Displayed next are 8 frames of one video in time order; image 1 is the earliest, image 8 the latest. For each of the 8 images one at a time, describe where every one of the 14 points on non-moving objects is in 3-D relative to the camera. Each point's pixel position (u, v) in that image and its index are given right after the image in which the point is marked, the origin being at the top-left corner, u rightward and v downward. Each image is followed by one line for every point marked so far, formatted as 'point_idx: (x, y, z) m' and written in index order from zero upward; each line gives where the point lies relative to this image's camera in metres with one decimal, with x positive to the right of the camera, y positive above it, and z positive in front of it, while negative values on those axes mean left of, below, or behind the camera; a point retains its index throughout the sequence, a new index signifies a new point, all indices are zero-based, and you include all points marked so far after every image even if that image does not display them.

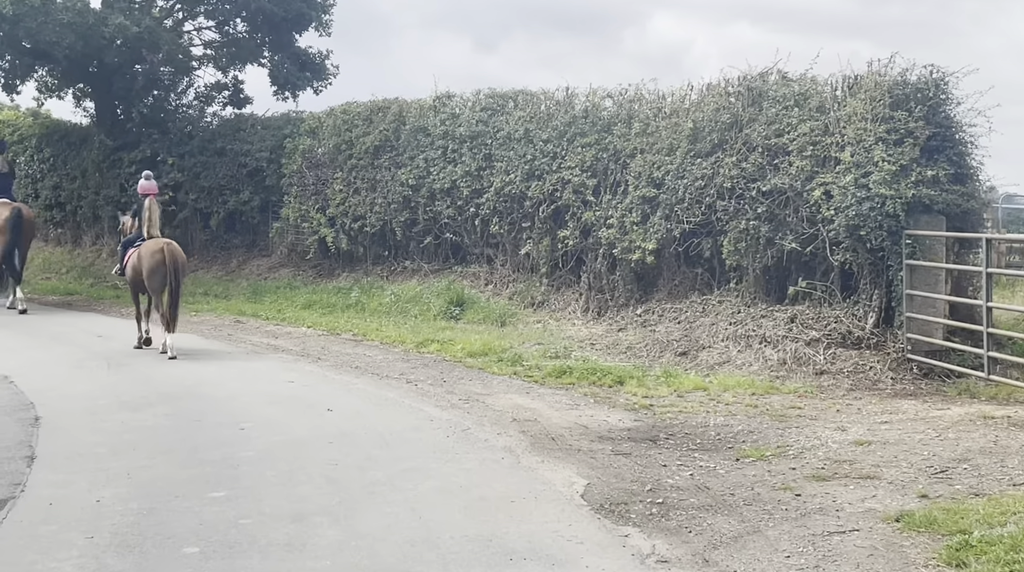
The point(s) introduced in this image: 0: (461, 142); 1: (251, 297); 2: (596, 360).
0: (-1.0, +2.7, +17.4) m
1: (-4.9, -0.2, +17.1) m
2: (+1.2, -1.1, +13.7) m
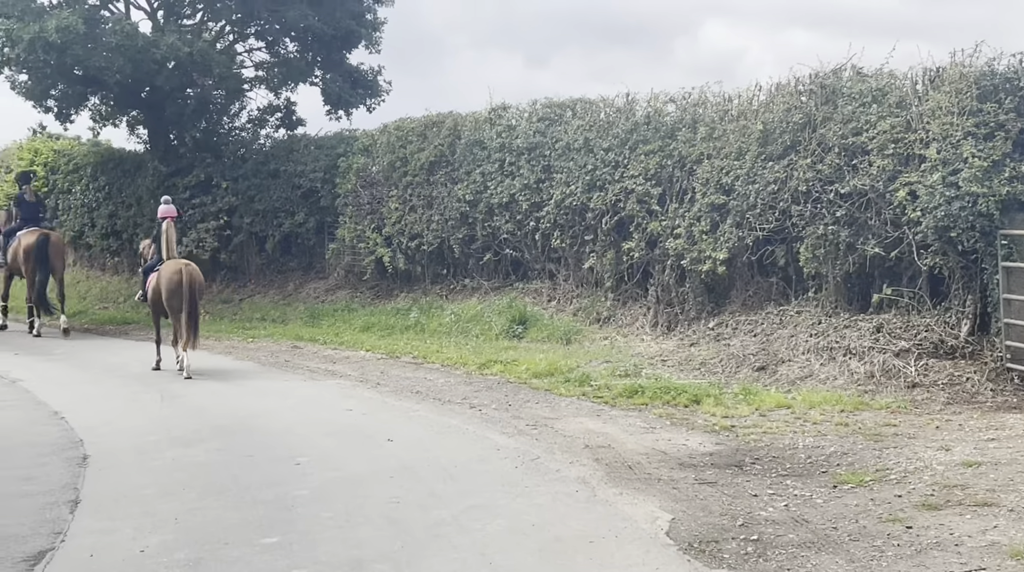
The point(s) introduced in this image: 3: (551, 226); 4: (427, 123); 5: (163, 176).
0: (+0.1, +2.4, +16.7) m
1: (-3.7, -0.7, +16.7) m
2: (+2.2, -1.3, +12.9) m
3: (+0.7, +1.1, +16.4) m
4: (-1.6, +3.2, +17.9) m
5: (-7.5, +2.4, +19.6) m
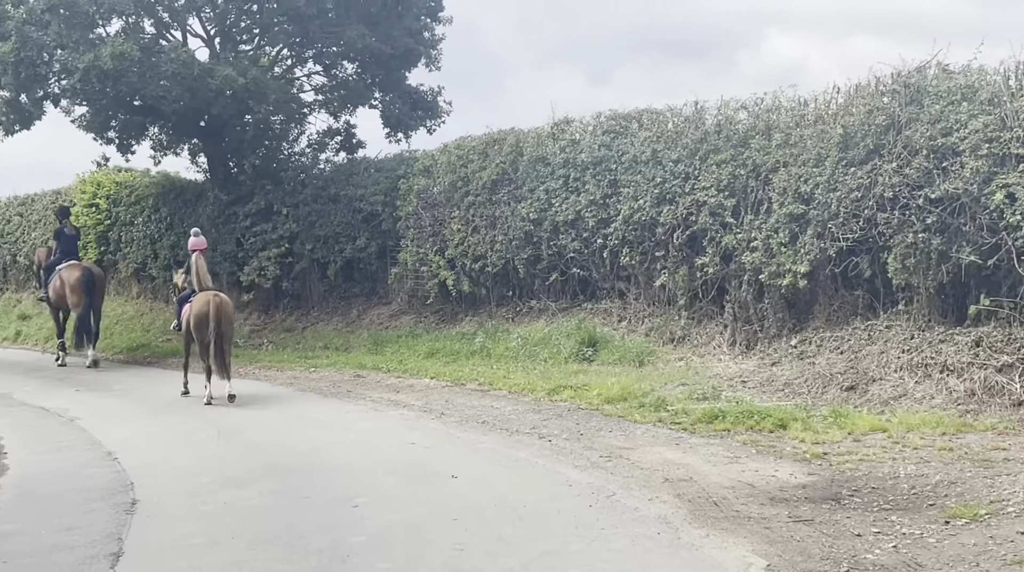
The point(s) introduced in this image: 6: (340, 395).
0: (+1.3, +2.1, +16.1) m
1: (-2.5, -1.1, +16.3) m
2: (+3.1, -1.5, +12.1) m
3: (+1.8, +0.7, +15.7) m
4: (-0.4, +2.8, +17.4) m
5: (-6.2, +1.7, +19.5) m
6: (-2.4, -1.5, +12.7) m
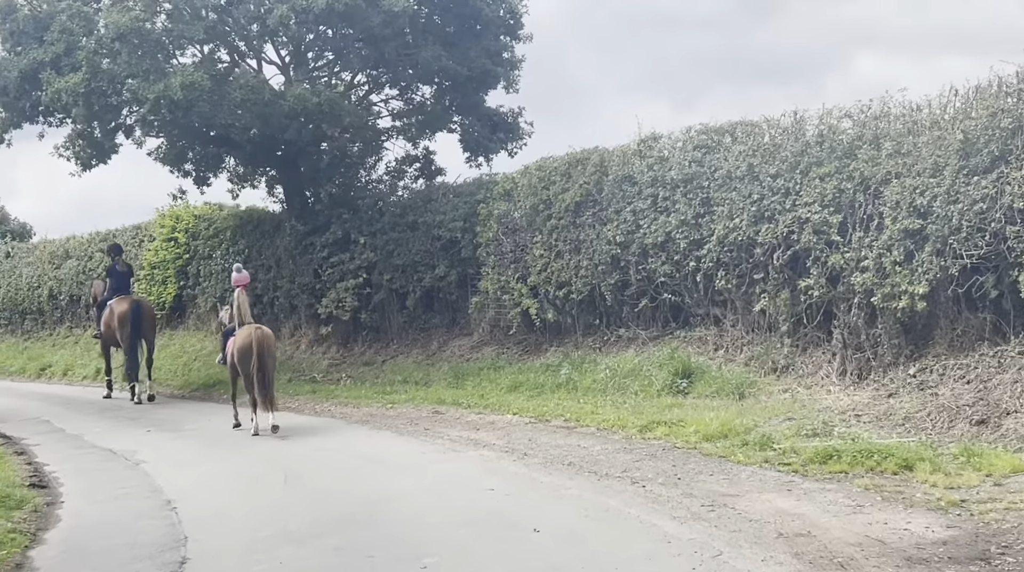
0: (+2.6, +1.6, +15.1) m
1: (-1.0, -1.6, +15.5) m
2: (+4.2, -1.8, +10.8) m
3: (+3.2, +0.3, +14.6) m
4: (+1.1, +2.3, +16.5) m
5: (-4.4, +1.1, +19.2) m
6: (-1.2, -1.9, +11.9) m
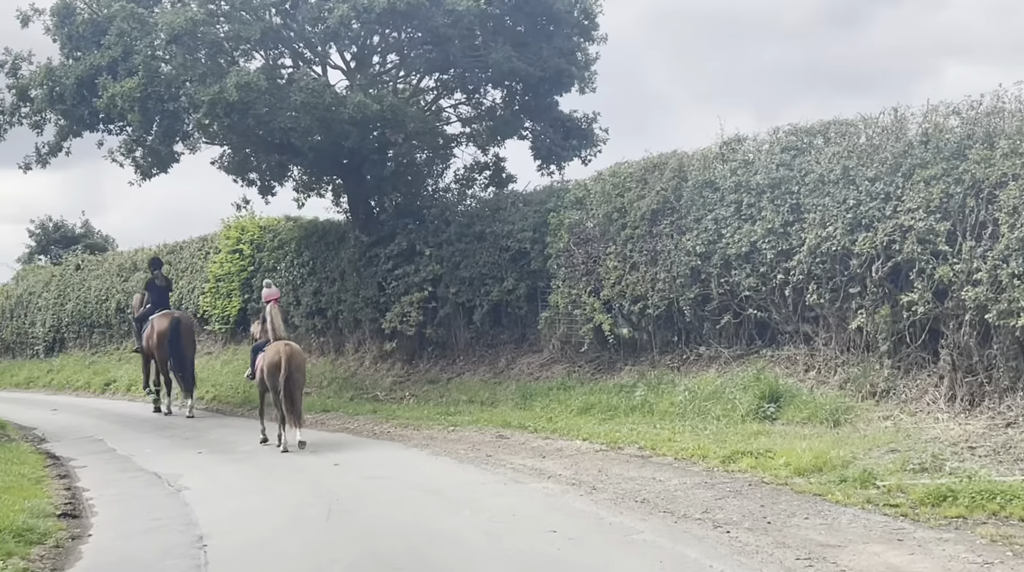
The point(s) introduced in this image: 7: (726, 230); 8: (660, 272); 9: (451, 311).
0: (+3.7, +1.4, +13.9) m
1: (+0.1, -1.8, +14.6) m
2: (+4.9, -2.0, +9.4) m
3: (+4.2, +0.1, +13.3) m
4: (+2.3, +2.0, +15.4) m
5: (-3.0, +0.8, +18.6) m
6: (-0.4, -2.1, +11.0) m
7: (+3.3, +0.8, +14.1) m
8: (+2.4, +0.2, +14.8) m
9: (-1.2, -0.5, +17.6) m
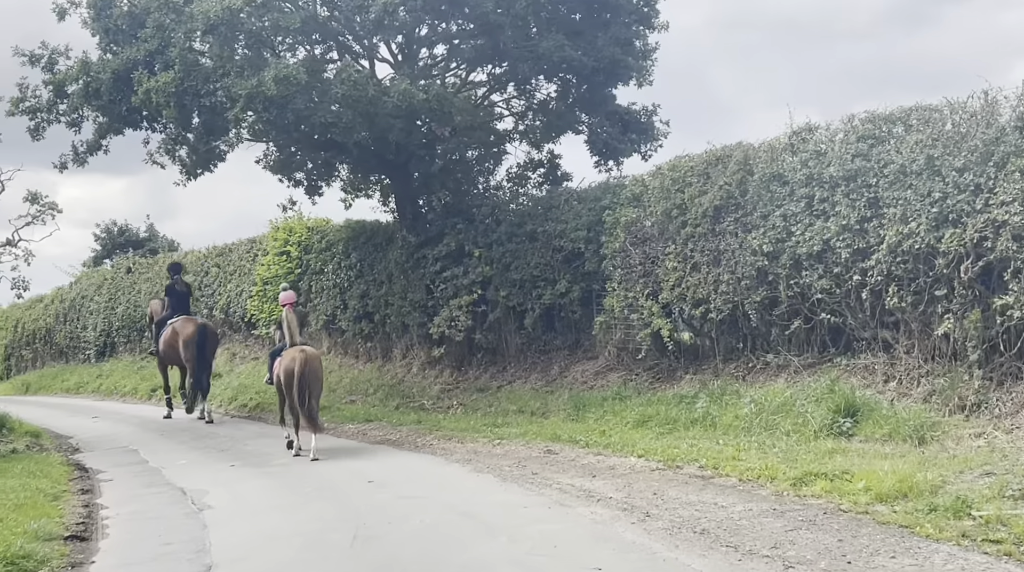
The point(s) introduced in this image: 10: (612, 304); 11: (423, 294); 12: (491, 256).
0: (+4.4, +1.4, +12.7) m
1: (+0.9, -1.9, +13.6) m
2: (+5.3, -2.0, +8.2) m
3: (+4.9, +0.1, +12.1) m
4: (+3.1, +2.0, +14.4) m
5: (-1.9, +0.7, +17.9) m
6: (+0.1, -2.1, +10.1) m
7: (+4.0, +0.8, +13.0) m
8: (+3.2, +0.2, +13.7) m
9: (-0.2, -0.5, +16.8) m
10: (+1.7, -0.3, +15.3) m
11: (-1.7, -0.1, +17.5) m
12: (-0.4, +0.5, +16.7) m
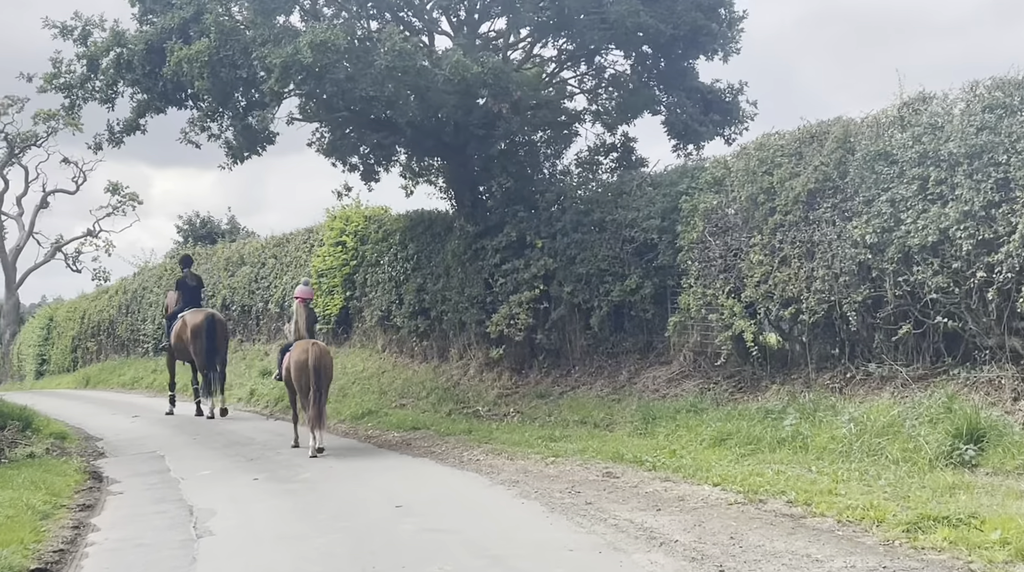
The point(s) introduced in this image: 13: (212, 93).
0: (+5.1, +1.4, +10.8) m
1: (+1.7, -1.8, +12.0) m
2: (+5.6, -2.0, +6.2) m
3: (+5.6, +0.1, +10.1) m
4: (+4.0, +2.0, +12.6) m
5: (-0.7, +0.8, +16.5) m
6: (+0.6, -2.1, +8.6) m
7: (+4.7, +0.8, +11.1) m
8: (+4.0, +0.2, +11.9) m
9: (+0.9, -0.4, +15.2) m
10: (+2.6, -0.2, +13.7) m
11: (-0.5, 0.0, +16.1) m
12: (+0.7, +0.6, +15.2) m
13: (-4.3, +2.7, +13.2) m
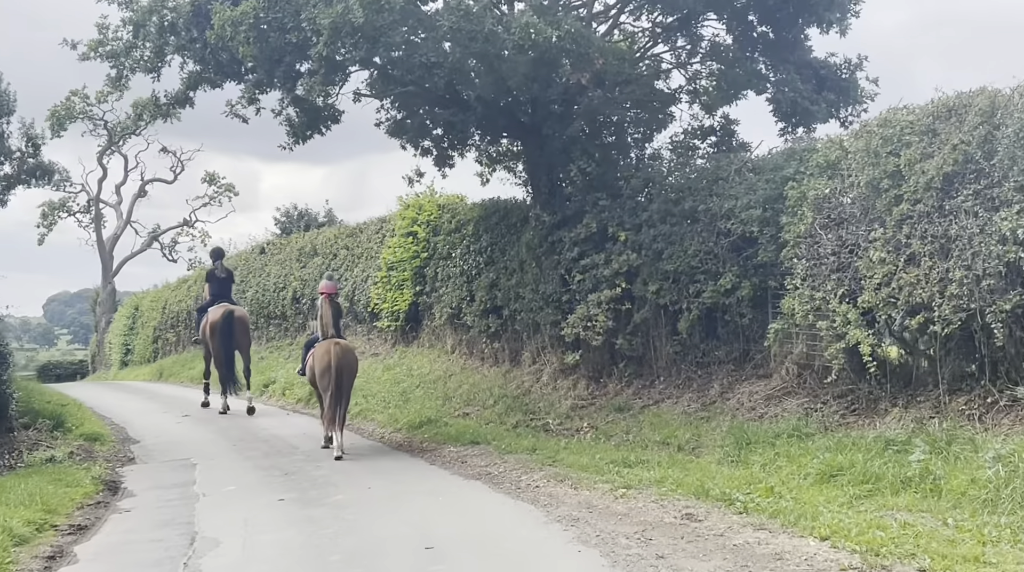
0: (+5.8, +1.3, +8.6) m
1: (+2.5, -1.8, +10.2) m
2: (+5.7, -2.1, +4.0) m
3: (+6.1, 0.0, +7.9) m
4: (+4.9, +2.0, +10.5) m
5: (+0.6, +0.9, +14.9) m
6: (+1.0, -2.1, +7.0) m
7: (+5.4, +0.8, +8.9) m
8: (+4.8, +0.2, +9.9) m
9: (+2.0, -0.4, +13.5) m
10: (+3.6, -0.3, +11.7) m
11: (+0.8, 0.0, +14.5) m
12: (+1.9, +0.7, +13.5) m
13: (-3.3, +2.8, +12.0) m
